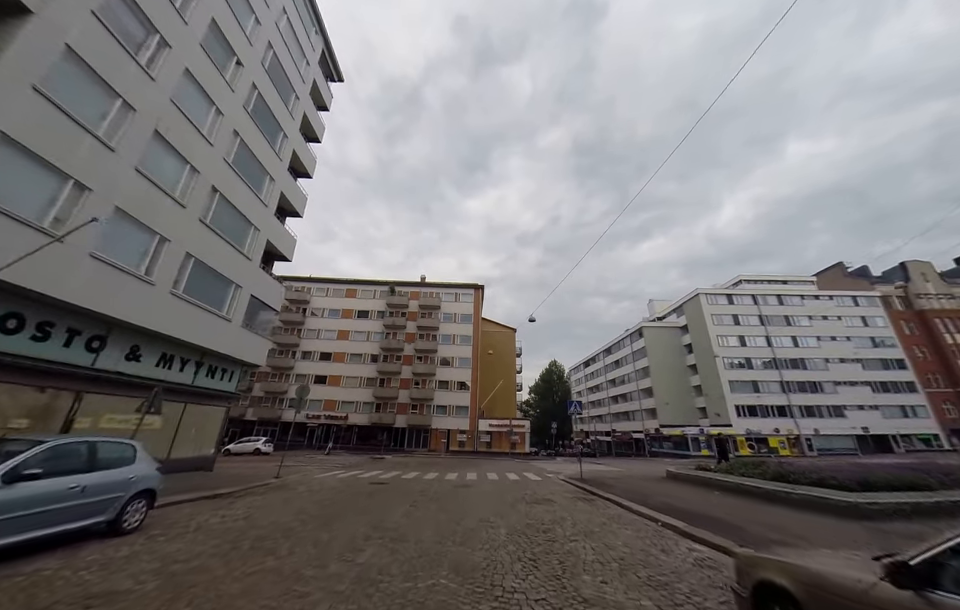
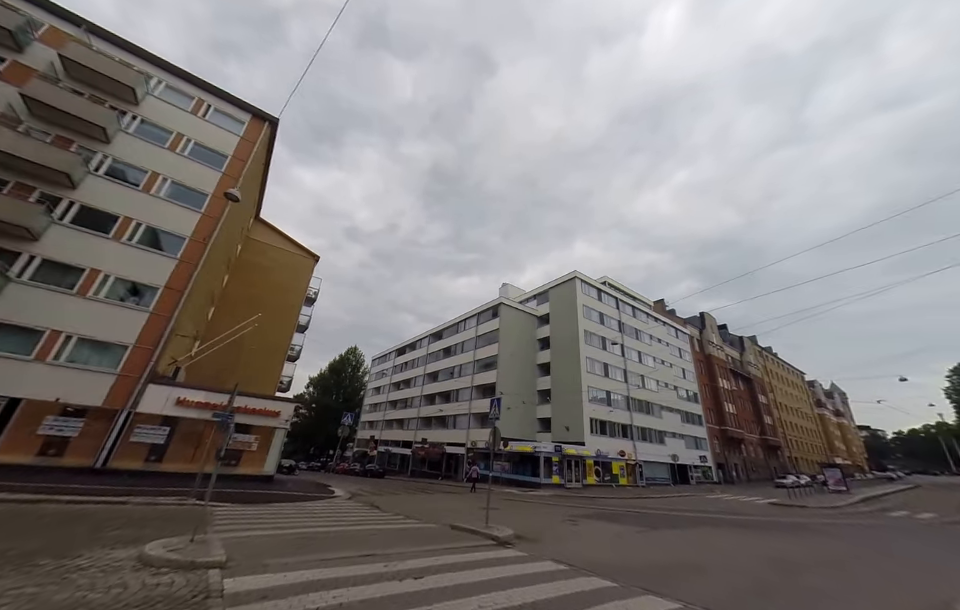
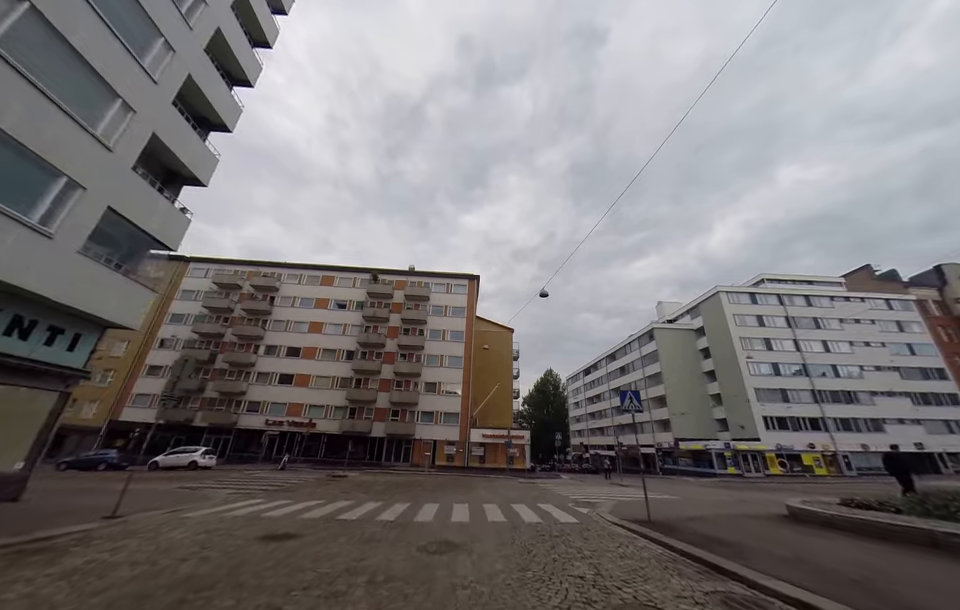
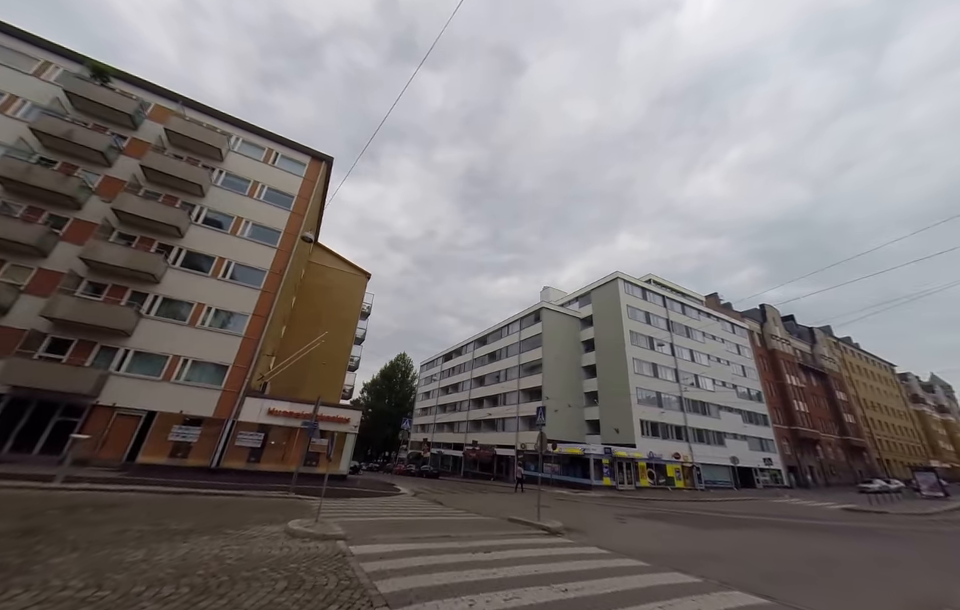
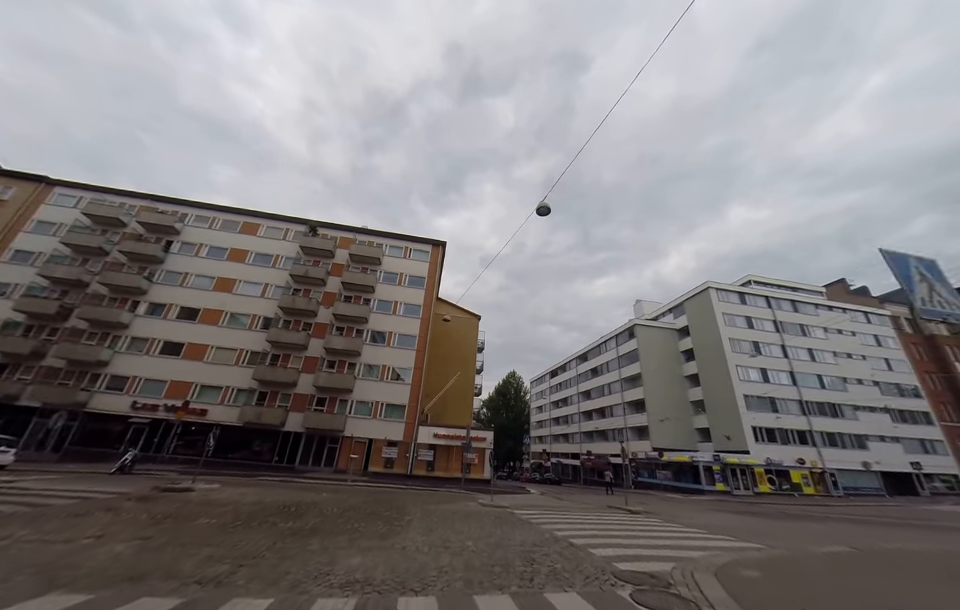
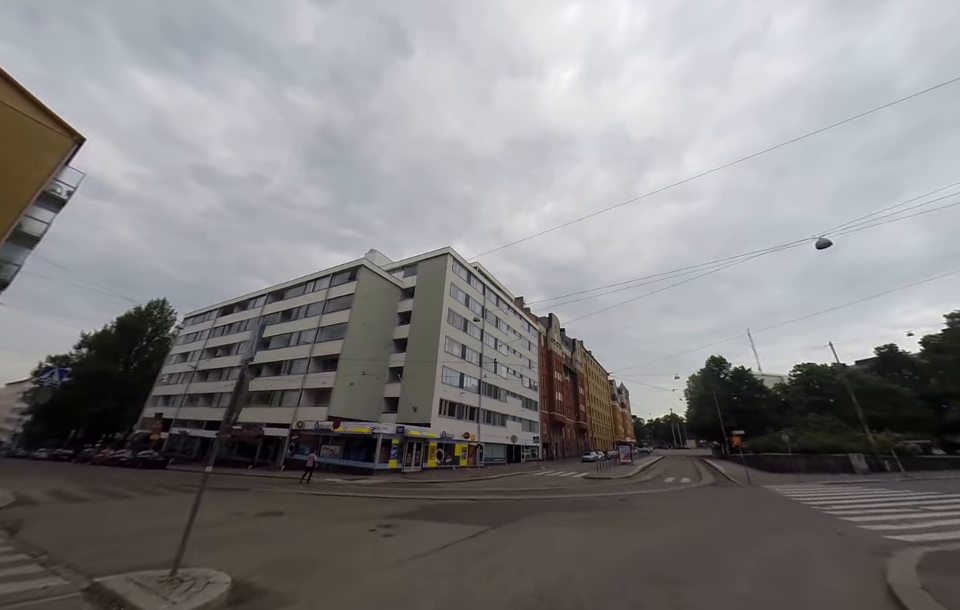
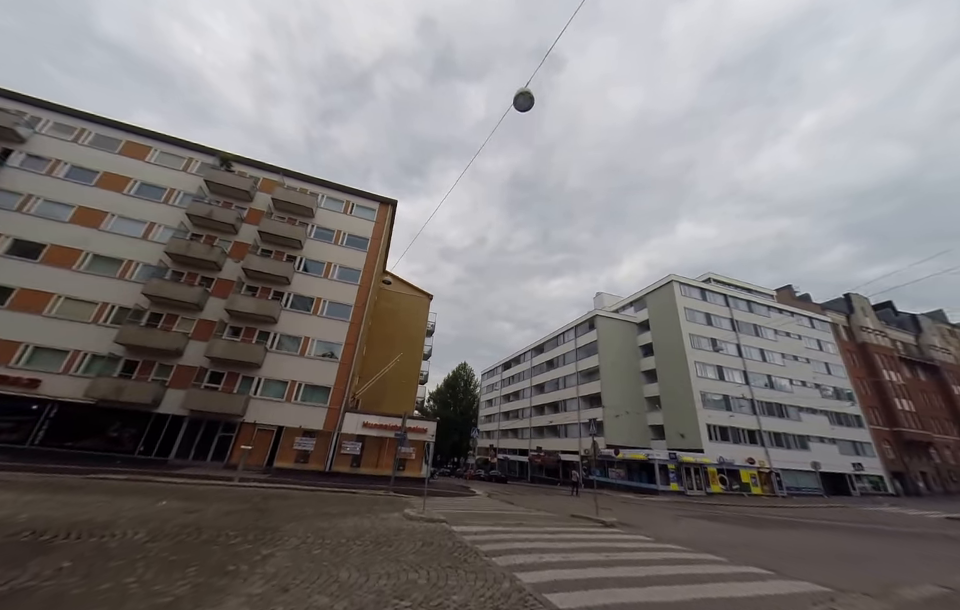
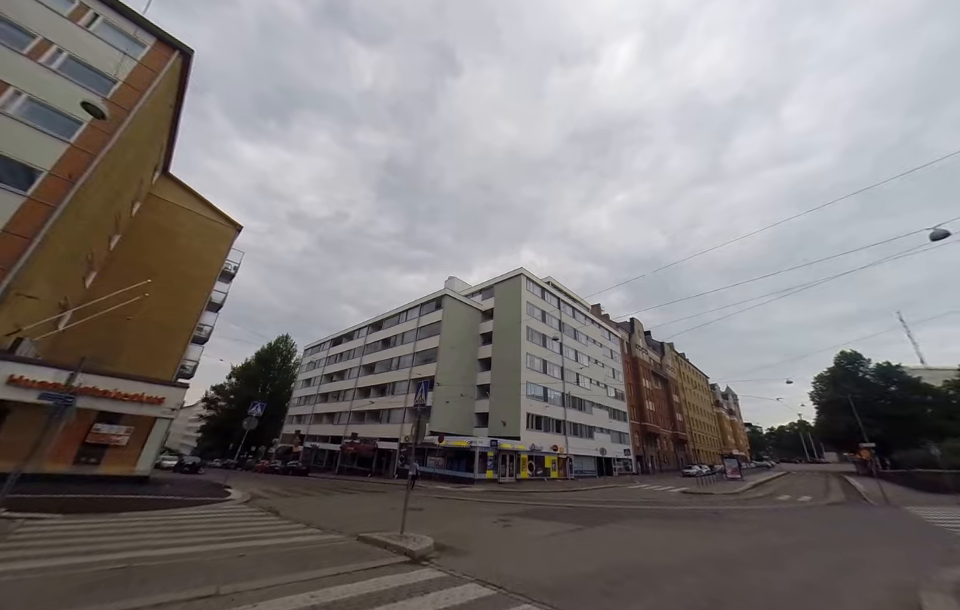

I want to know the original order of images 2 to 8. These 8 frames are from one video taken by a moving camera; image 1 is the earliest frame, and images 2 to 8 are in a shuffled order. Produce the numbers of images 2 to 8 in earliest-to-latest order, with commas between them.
3, 5, 7, 4, 2, 8, 6
